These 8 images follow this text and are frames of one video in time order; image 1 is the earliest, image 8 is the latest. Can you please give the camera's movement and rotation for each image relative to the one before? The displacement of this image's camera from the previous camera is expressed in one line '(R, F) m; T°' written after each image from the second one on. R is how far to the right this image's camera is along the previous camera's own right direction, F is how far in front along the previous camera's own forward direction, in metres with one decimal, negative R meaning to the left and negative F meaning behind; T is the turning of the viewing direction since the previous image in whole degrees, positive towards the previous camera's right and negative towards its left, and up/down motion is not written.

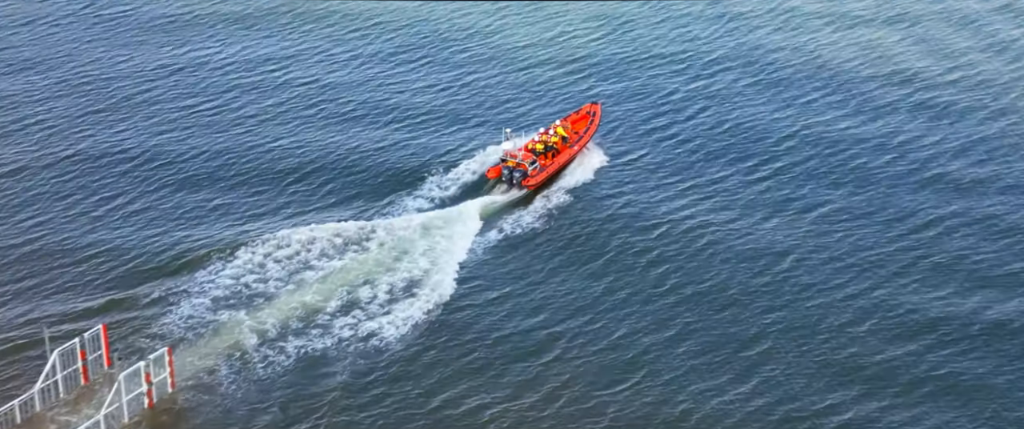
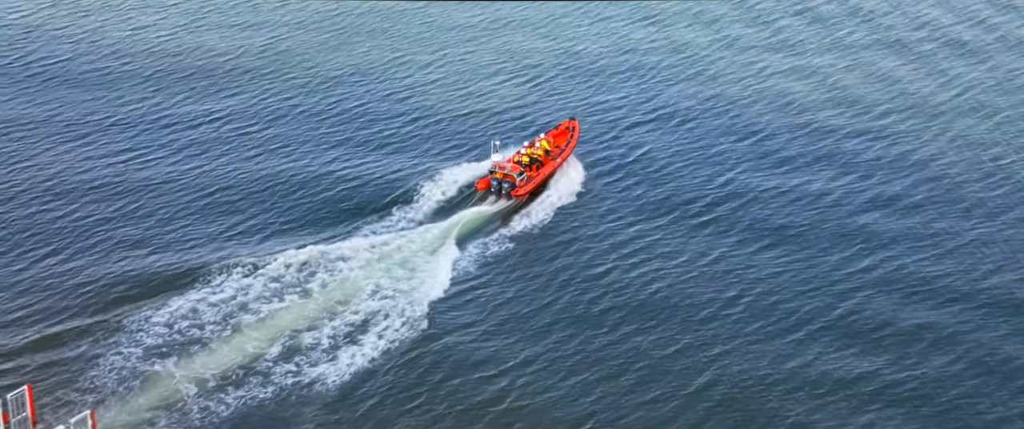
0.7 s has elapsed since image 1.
(-0.2, +1.7) m; +3°
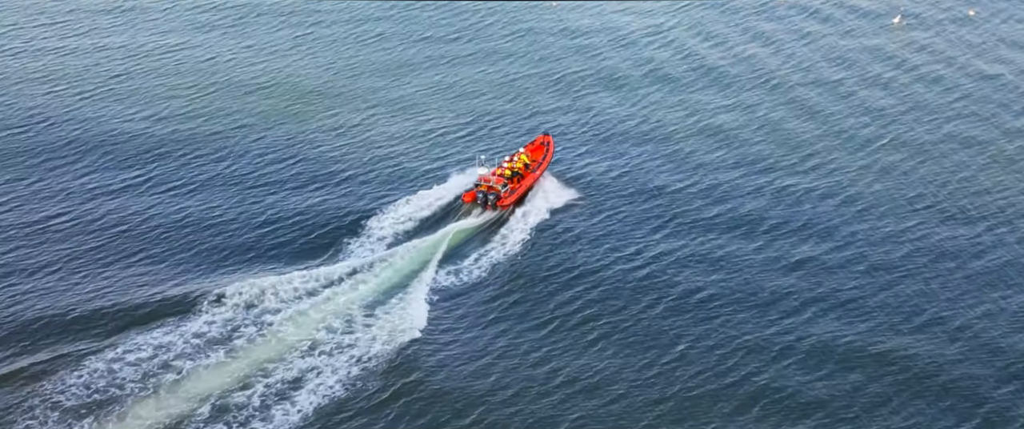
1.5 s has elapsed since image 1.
(-0.4, +1.7) m; +4°
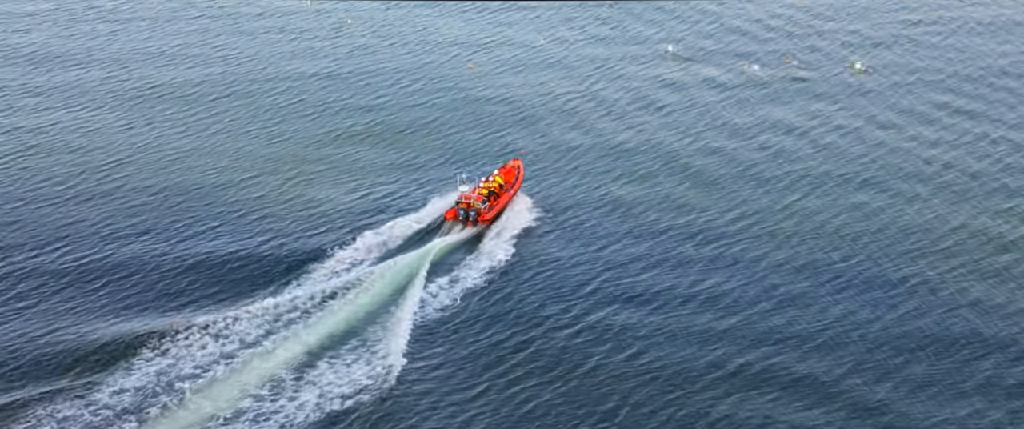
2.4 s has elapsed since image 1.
(-0.4, +1.9) m; +4°
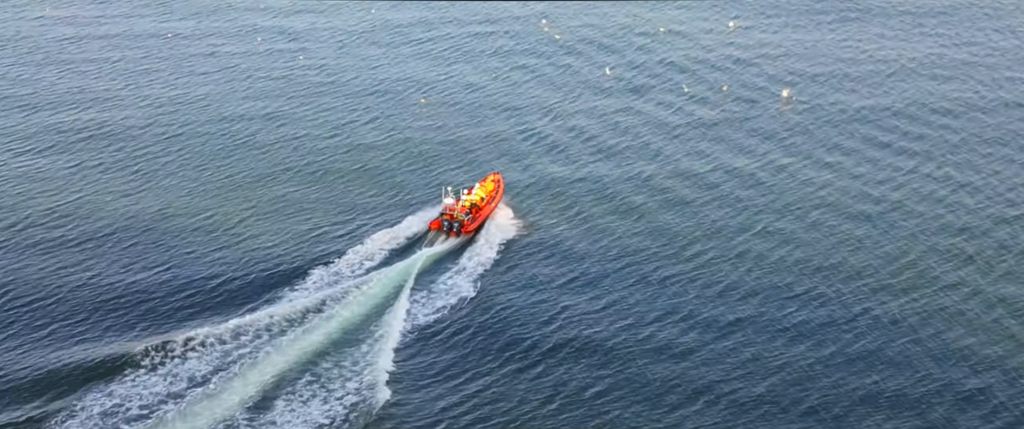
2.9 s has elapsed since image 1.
(-0.4, +1.2) m; +2°
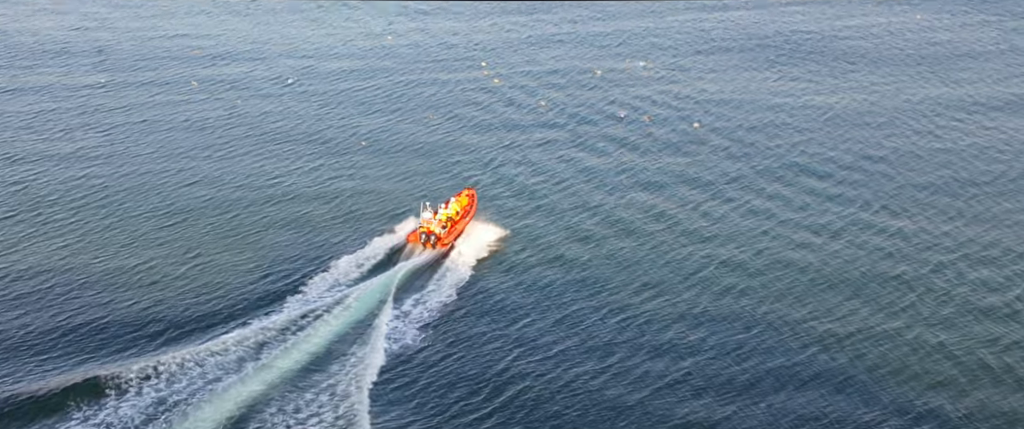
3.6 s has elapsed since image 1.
(-0.7, +1.3) m; +3°
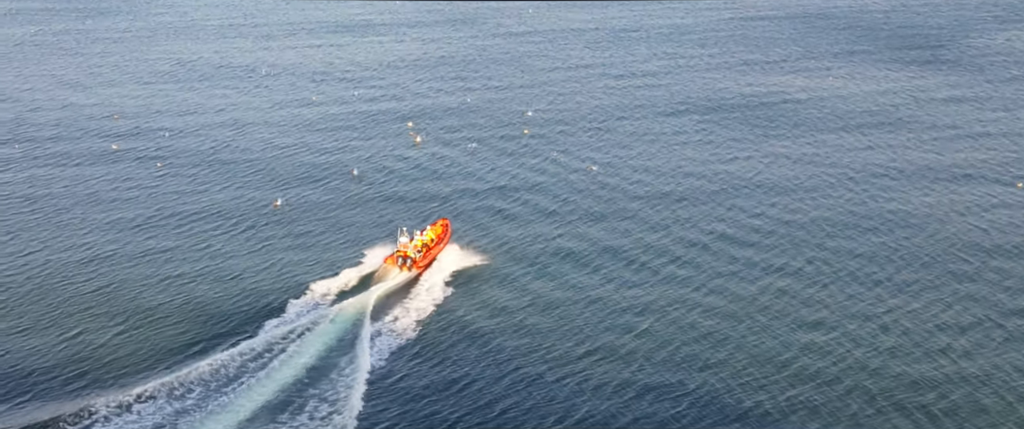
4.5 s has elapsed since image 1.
(-0.9, +1.9) m; +4°
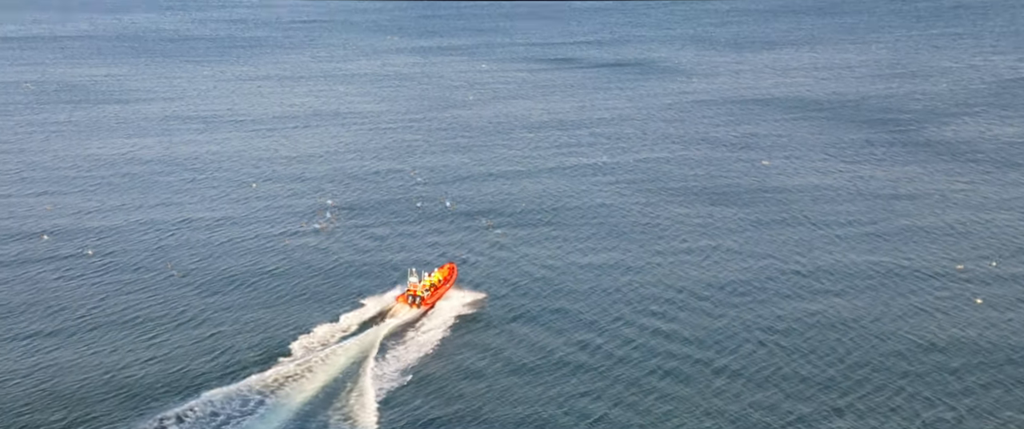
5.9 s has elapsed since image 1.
(-1.1, +1.7) m; +3°
